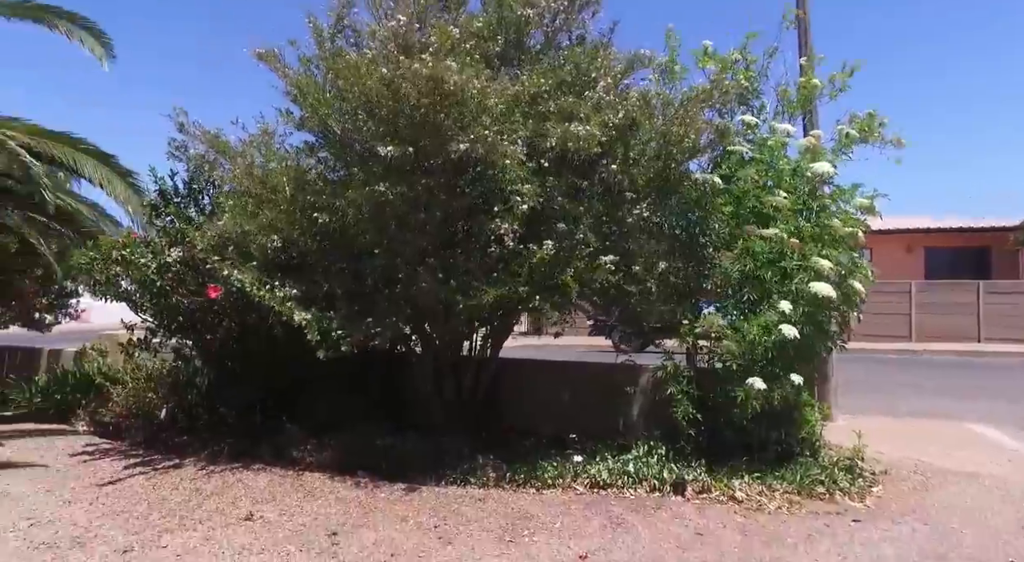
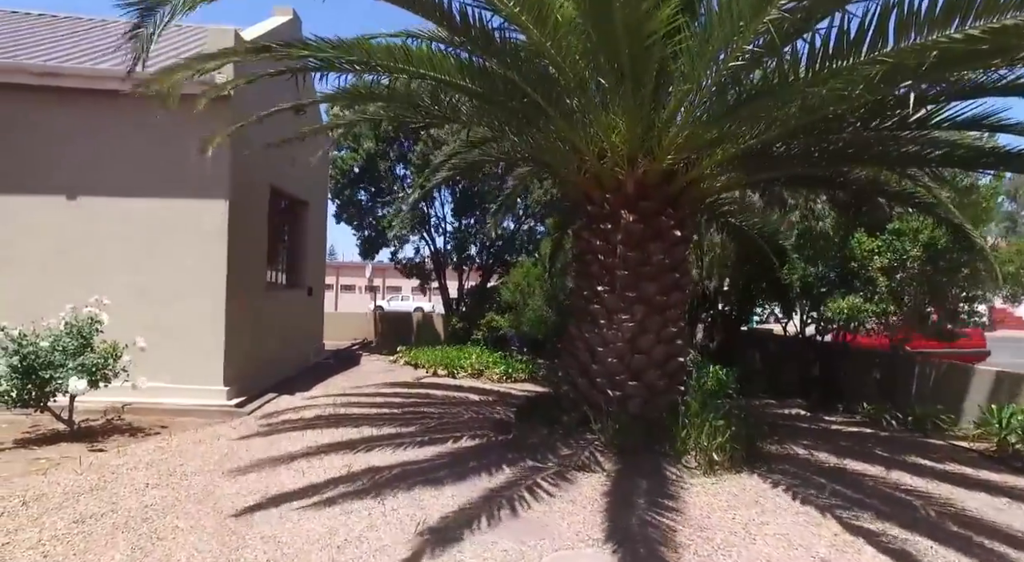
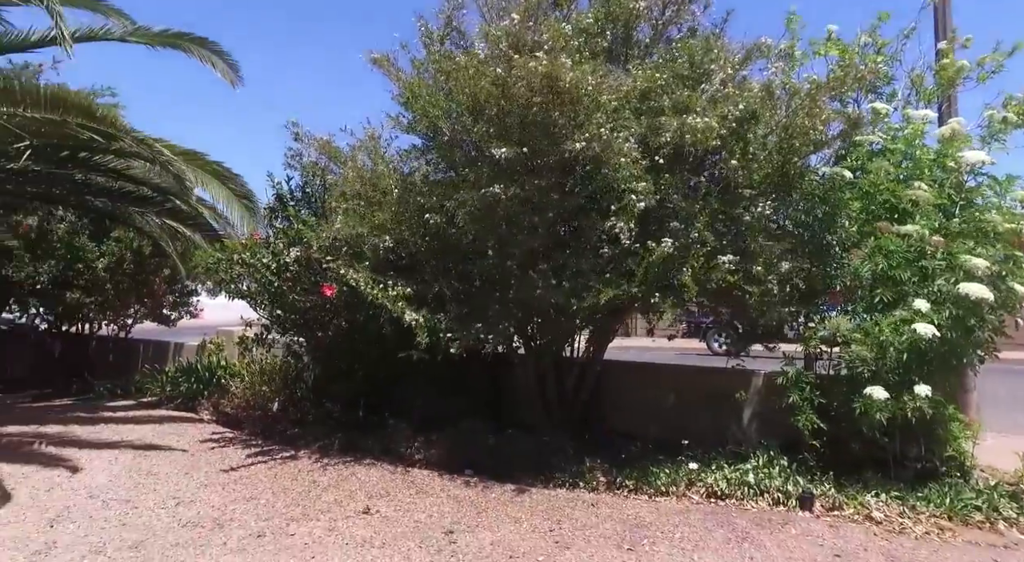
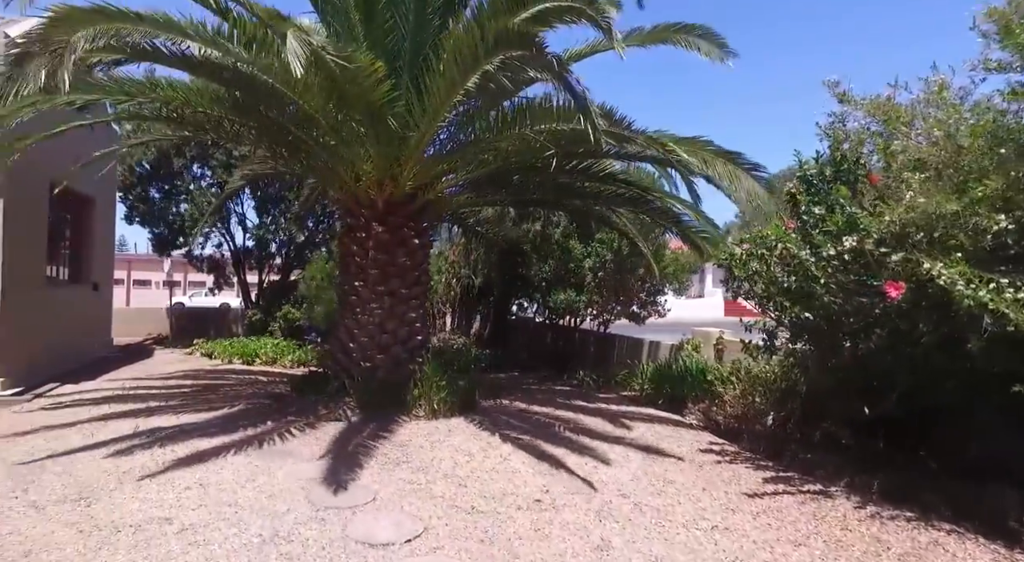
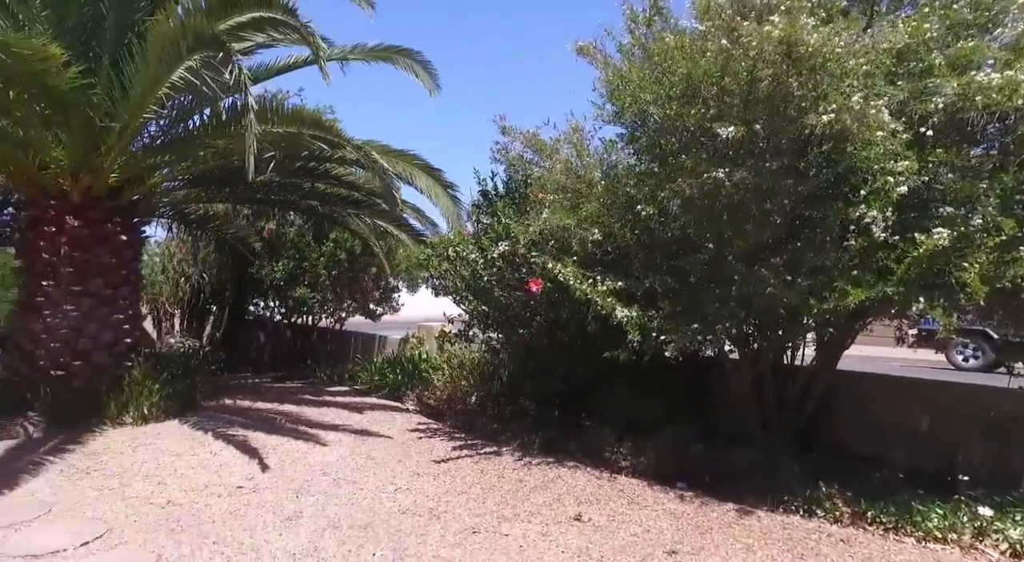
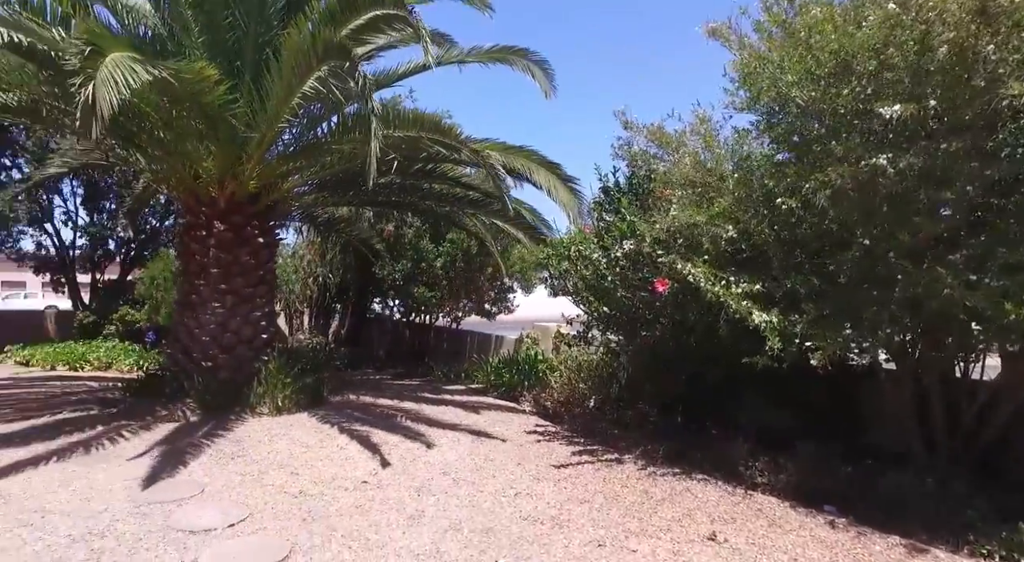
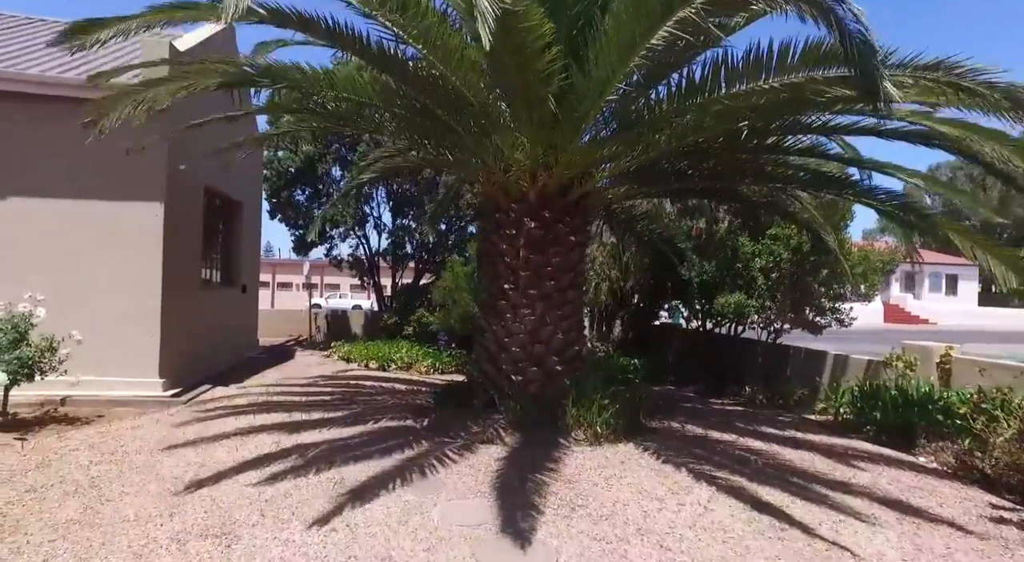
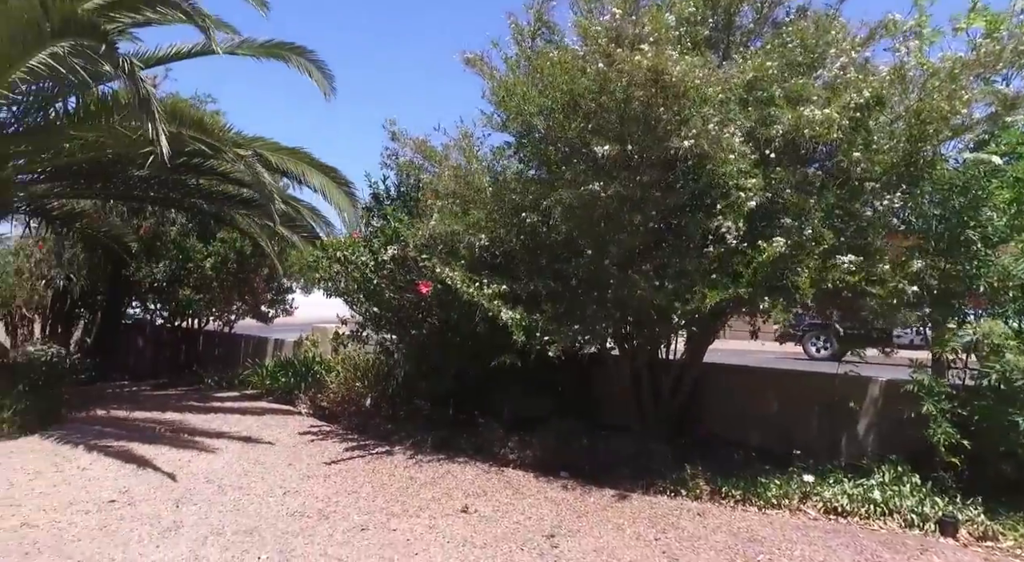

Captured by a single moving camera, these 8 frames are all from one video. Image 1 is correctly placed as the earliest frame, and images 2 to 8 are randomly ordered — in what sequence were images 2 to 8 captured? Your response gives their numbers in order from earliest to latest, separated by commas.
3, 8, 5, 6, 4, 7, 2
